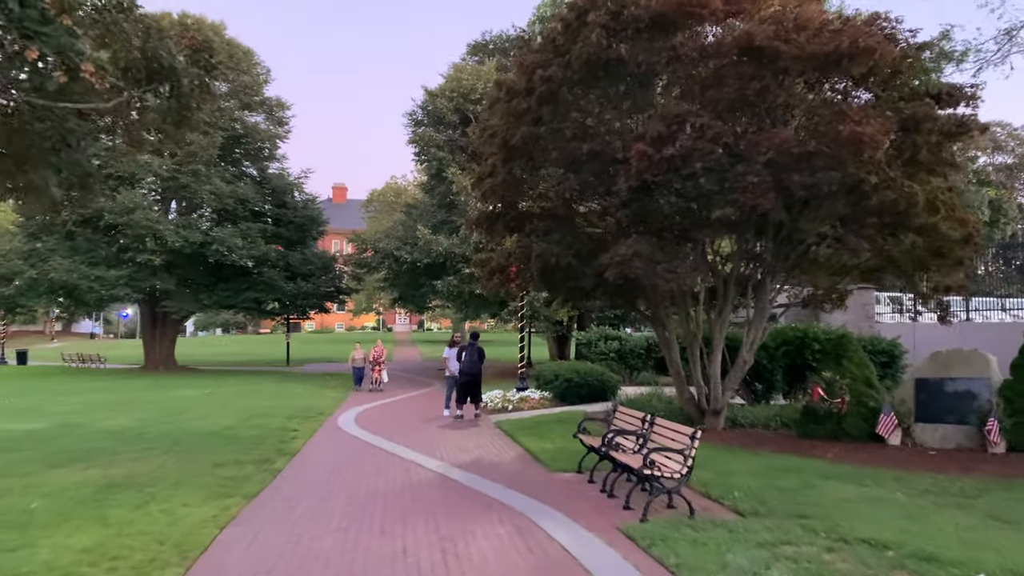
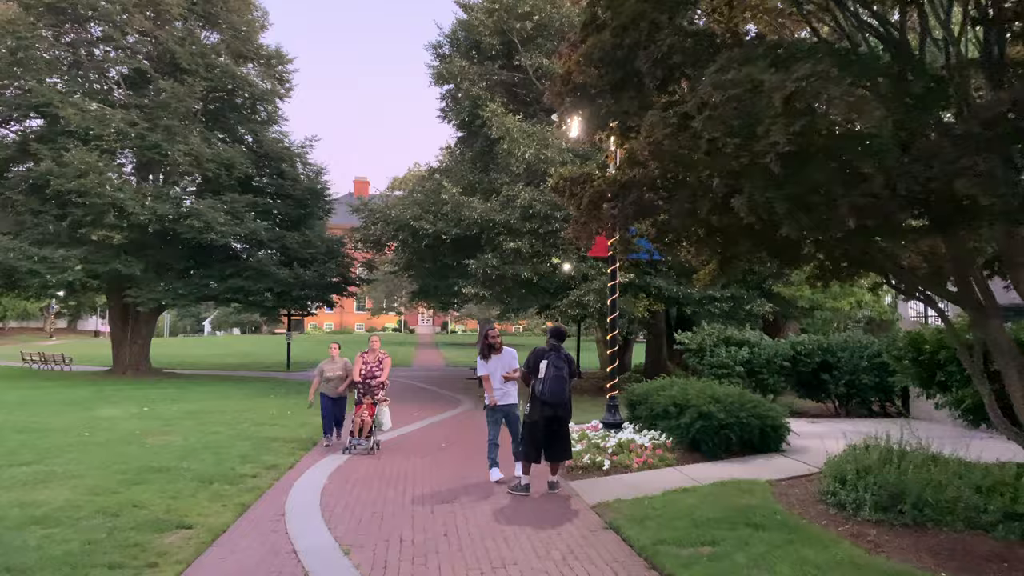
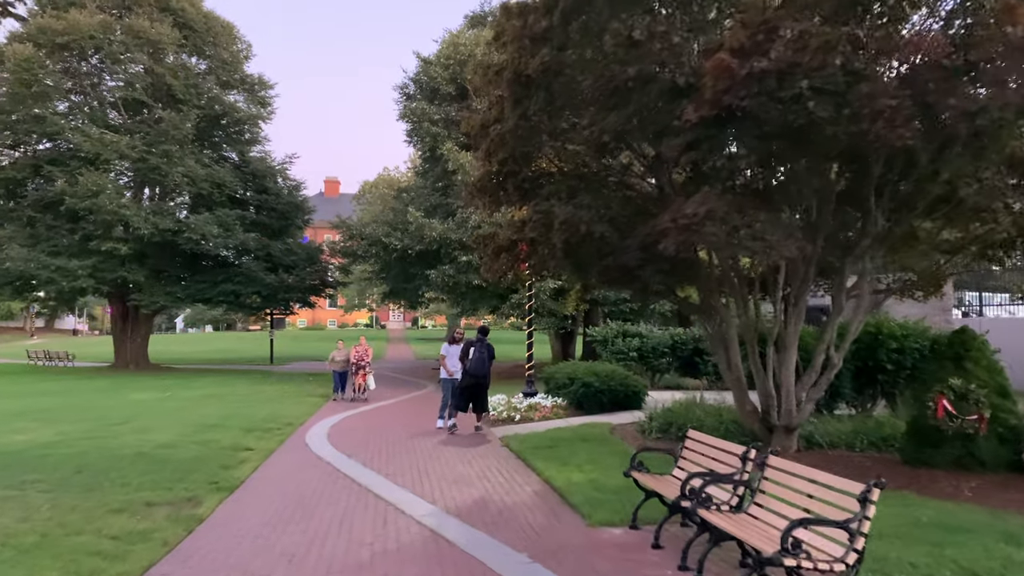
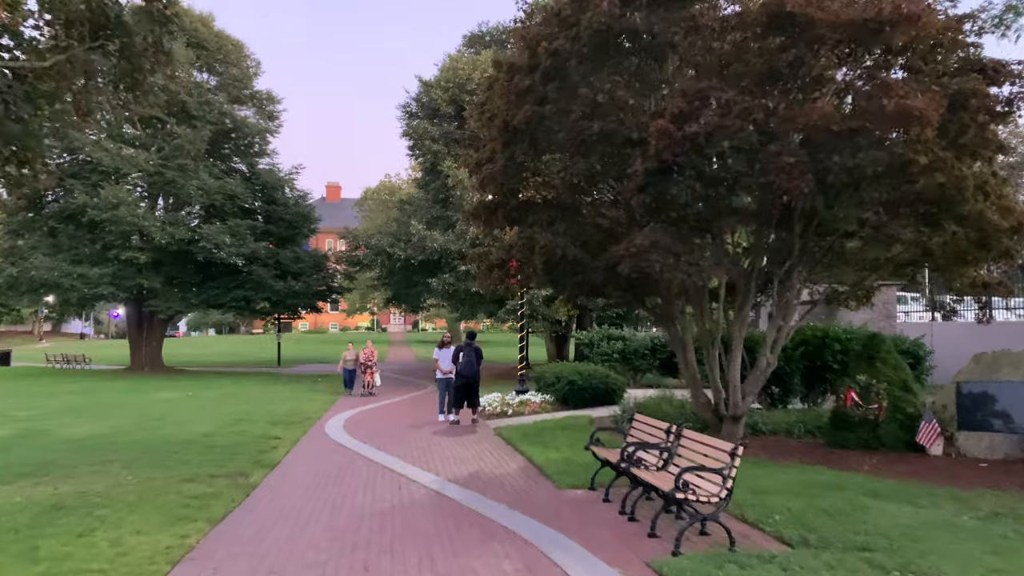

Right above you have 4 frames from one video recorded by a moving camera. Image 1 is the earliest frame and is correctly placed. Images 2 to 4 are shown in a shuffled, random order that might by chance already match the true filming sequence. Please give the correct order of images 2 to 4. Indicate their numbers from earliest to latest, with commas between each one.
4, 3, 2
